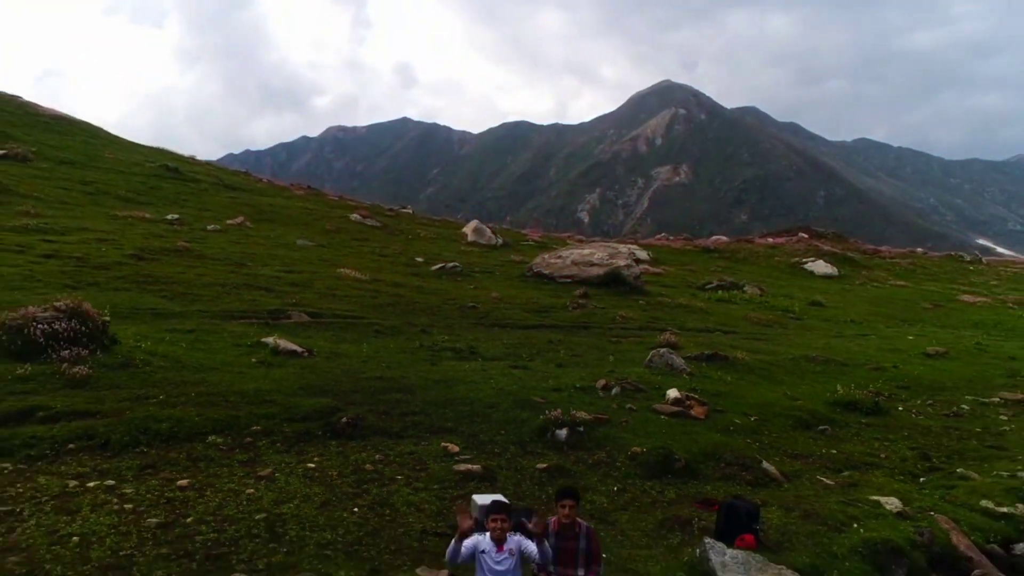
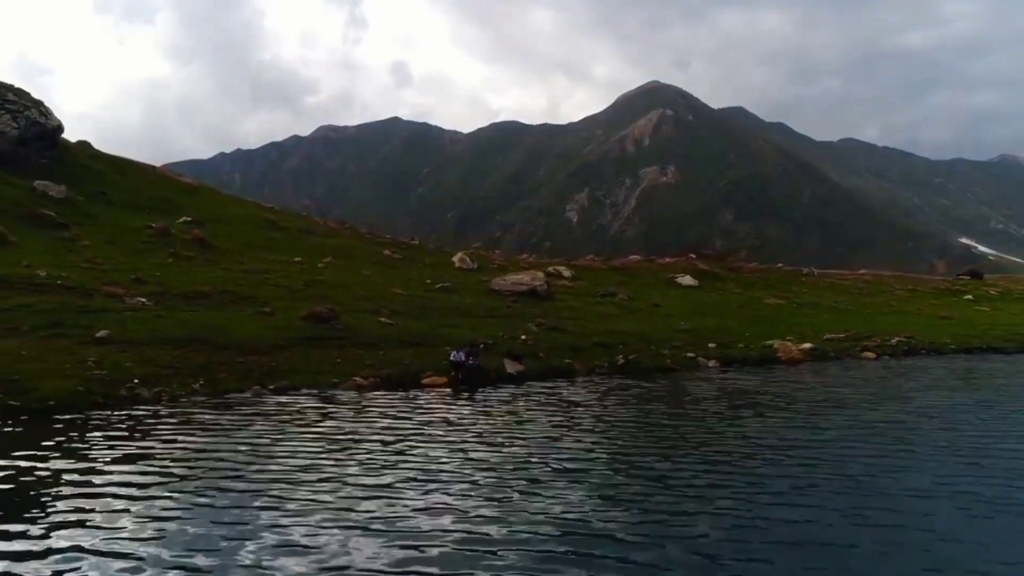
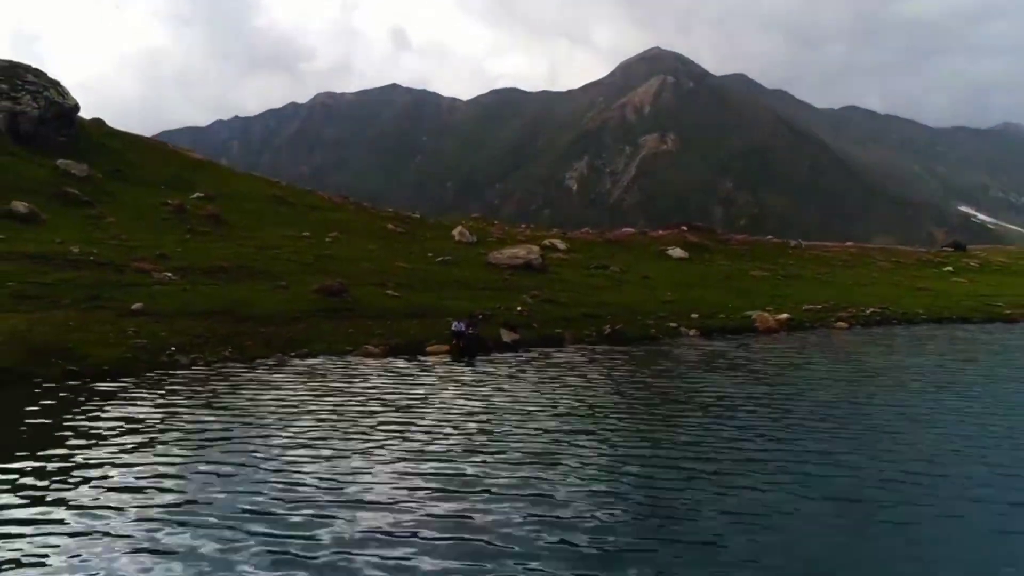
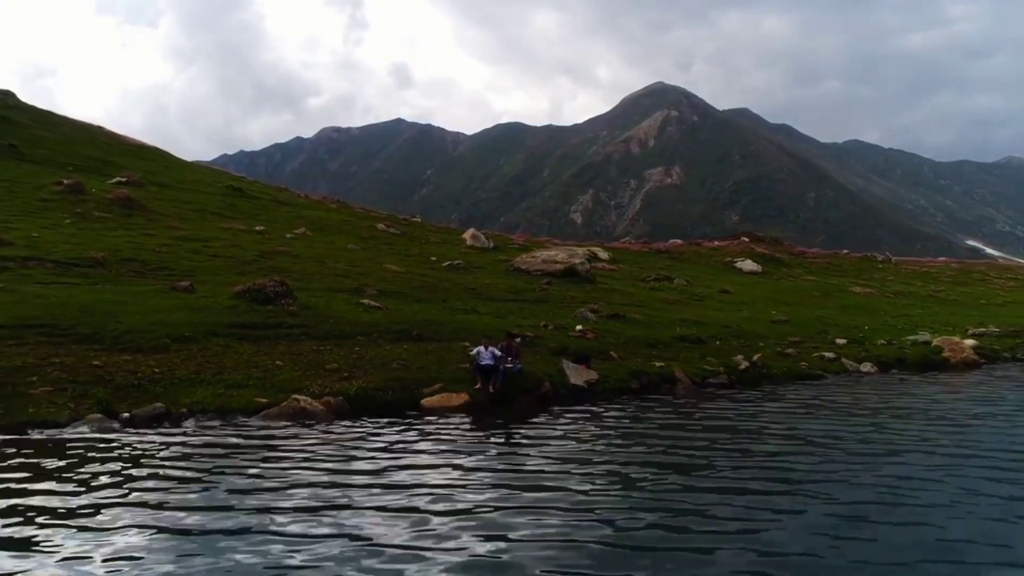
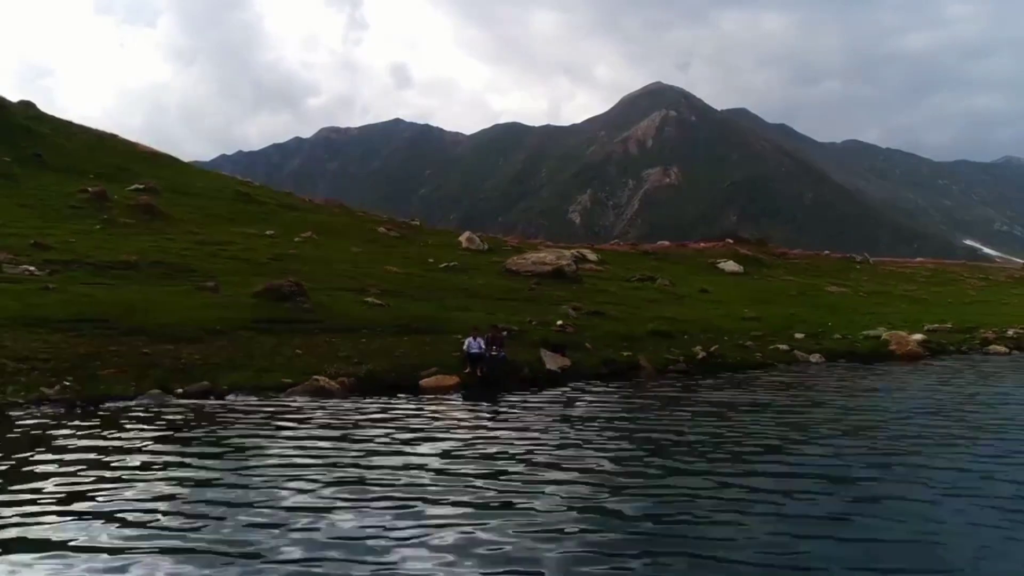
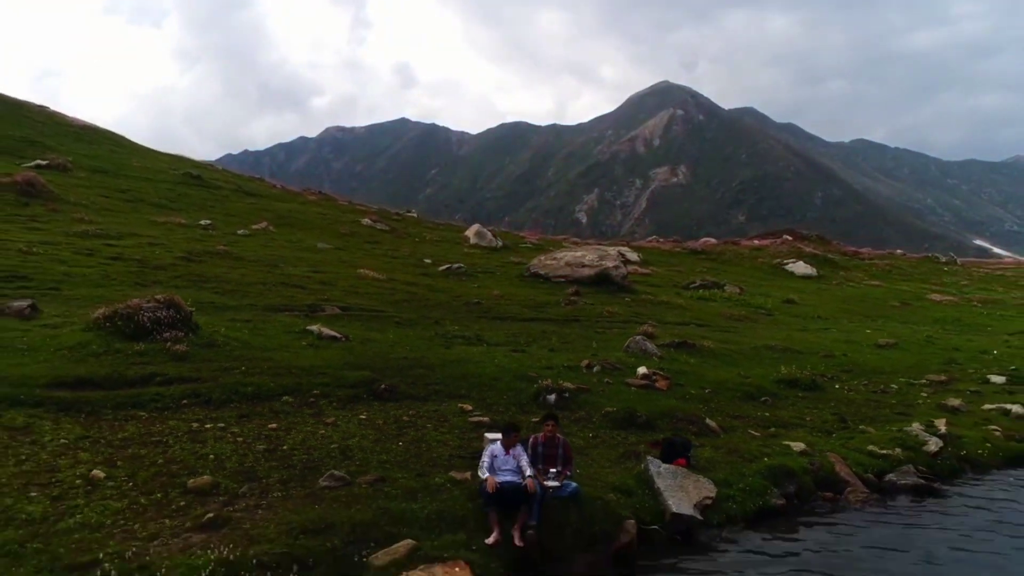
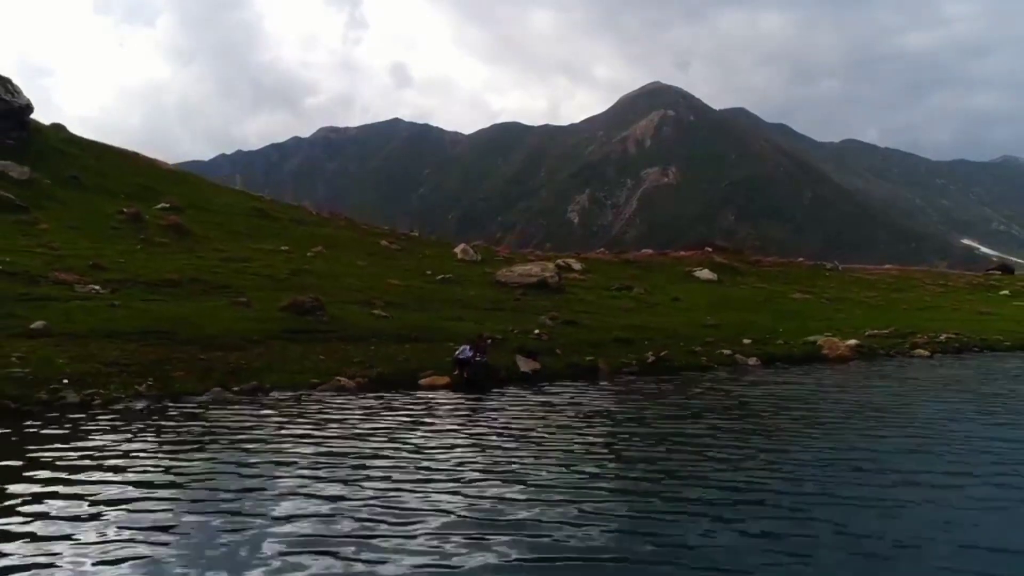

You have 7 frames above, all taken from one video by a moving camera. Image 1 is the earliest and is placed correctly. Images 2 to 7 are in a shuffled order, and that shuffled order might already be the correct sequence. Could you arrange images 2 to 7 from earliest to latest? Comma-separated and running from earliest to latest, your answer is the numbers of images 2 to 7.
6, 4, 5, 7, 2, 3
